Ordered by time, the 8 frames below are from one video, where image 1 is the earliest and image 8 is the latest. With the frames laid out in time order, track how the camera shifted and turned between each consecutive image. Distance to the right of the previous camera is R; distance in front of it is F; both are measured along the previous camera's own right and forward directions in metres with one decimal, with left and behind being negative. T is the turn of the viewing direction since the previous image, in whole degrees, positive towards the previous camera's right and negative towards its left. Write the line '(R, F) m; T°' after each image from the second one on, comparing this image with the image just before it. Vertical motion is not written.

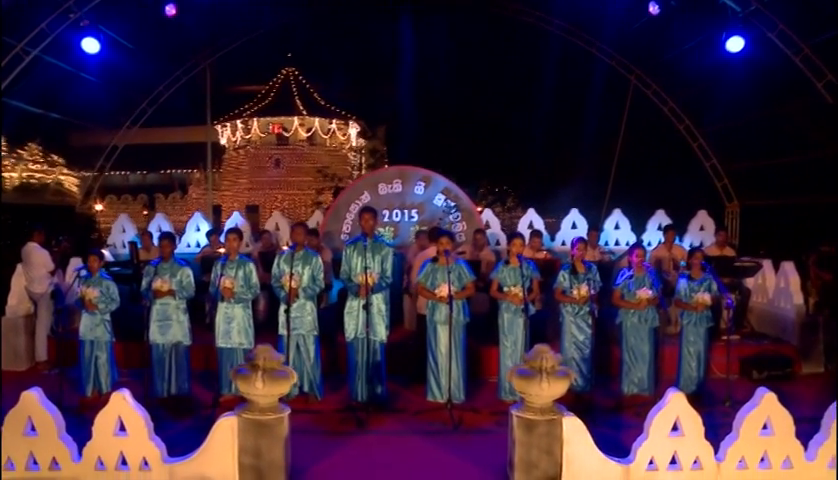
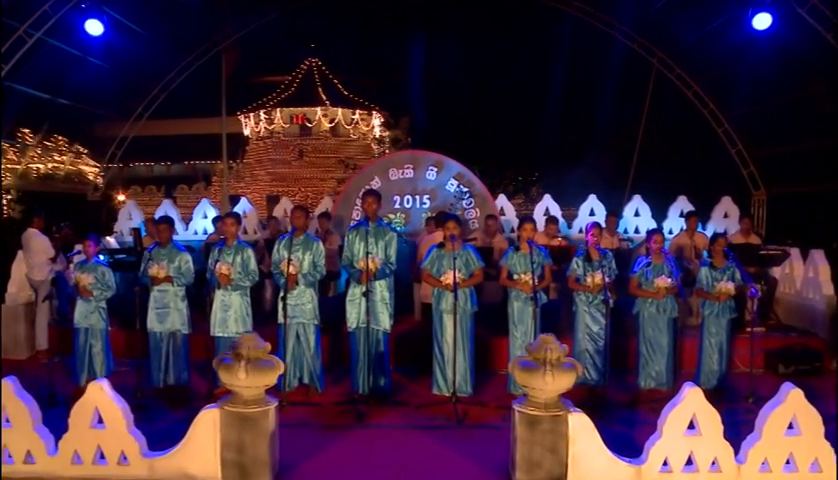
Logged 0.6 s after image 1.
(+0.2, +0.3) m; -2°
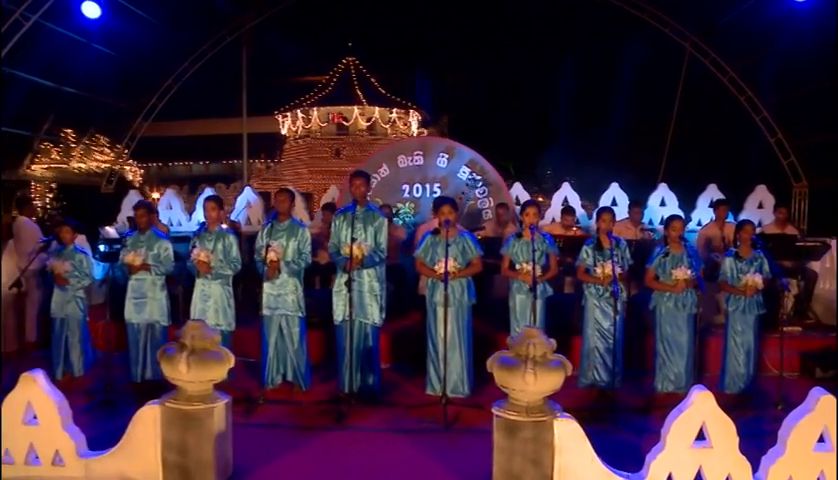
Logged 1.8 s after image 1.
(+0.4, +0.6) m; -3°
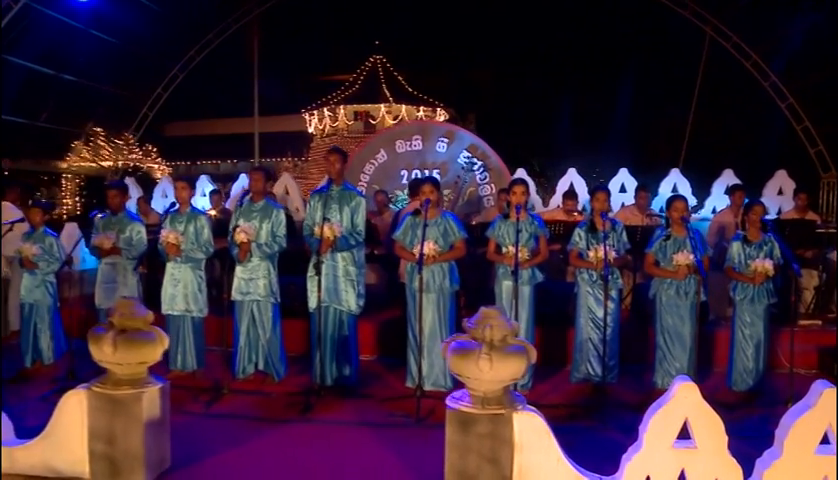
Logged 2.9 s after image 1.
(+0.4, +0.4) m; -2°
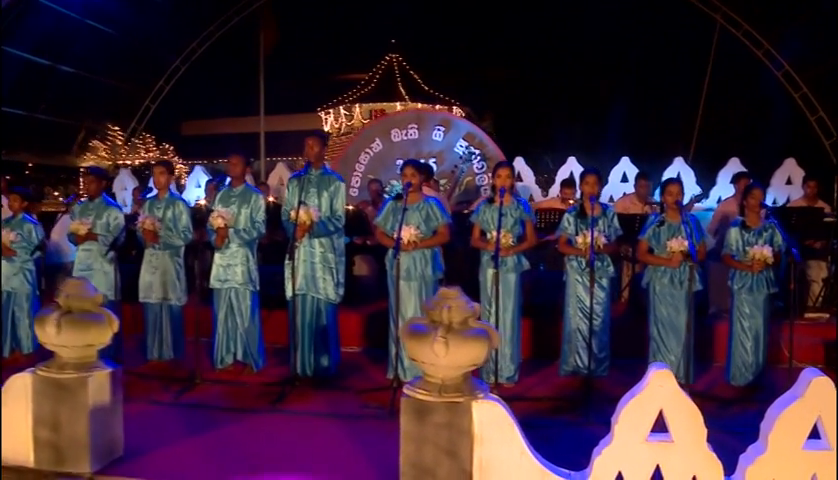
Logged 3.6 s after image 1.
(+0.3, +0.2) m; -1°
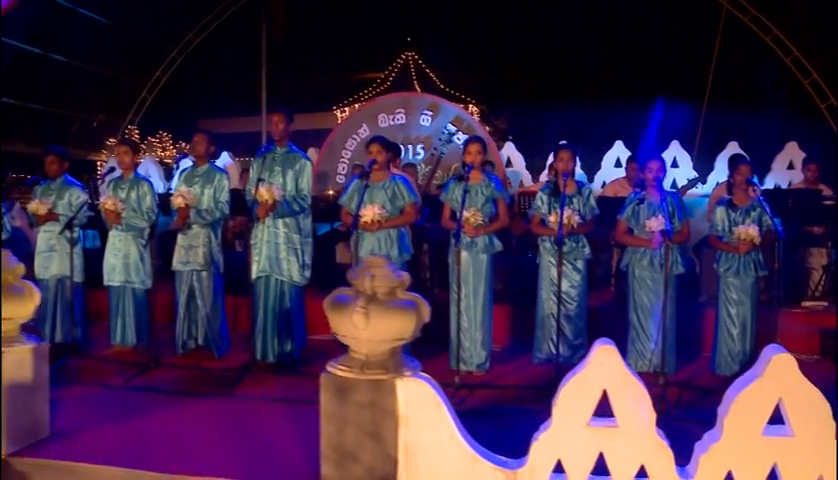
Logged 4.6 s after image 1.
(+0.4, +0.3) m; -2°
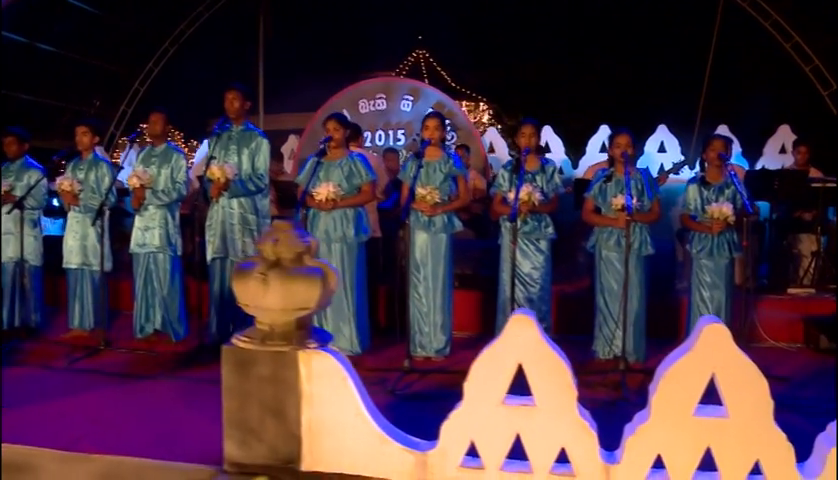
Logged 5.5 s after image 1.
(+0.4, +0.2) m; -1°
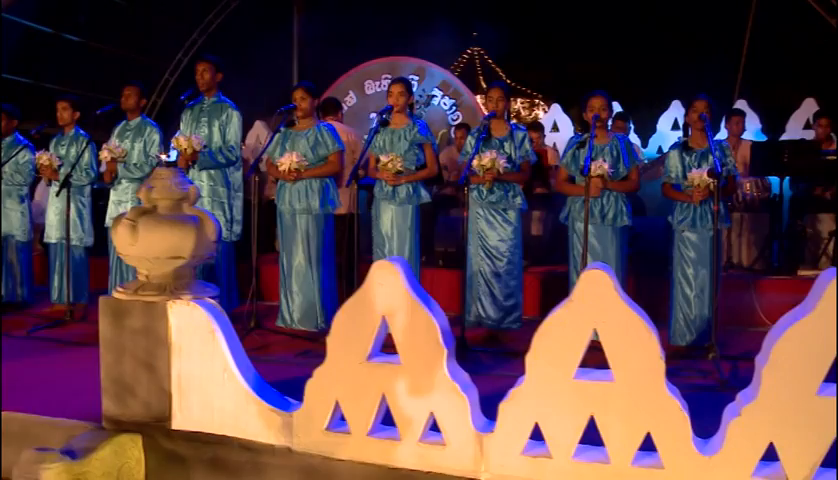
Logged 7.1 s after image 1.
(+0.6, +0.2) m; -5°
